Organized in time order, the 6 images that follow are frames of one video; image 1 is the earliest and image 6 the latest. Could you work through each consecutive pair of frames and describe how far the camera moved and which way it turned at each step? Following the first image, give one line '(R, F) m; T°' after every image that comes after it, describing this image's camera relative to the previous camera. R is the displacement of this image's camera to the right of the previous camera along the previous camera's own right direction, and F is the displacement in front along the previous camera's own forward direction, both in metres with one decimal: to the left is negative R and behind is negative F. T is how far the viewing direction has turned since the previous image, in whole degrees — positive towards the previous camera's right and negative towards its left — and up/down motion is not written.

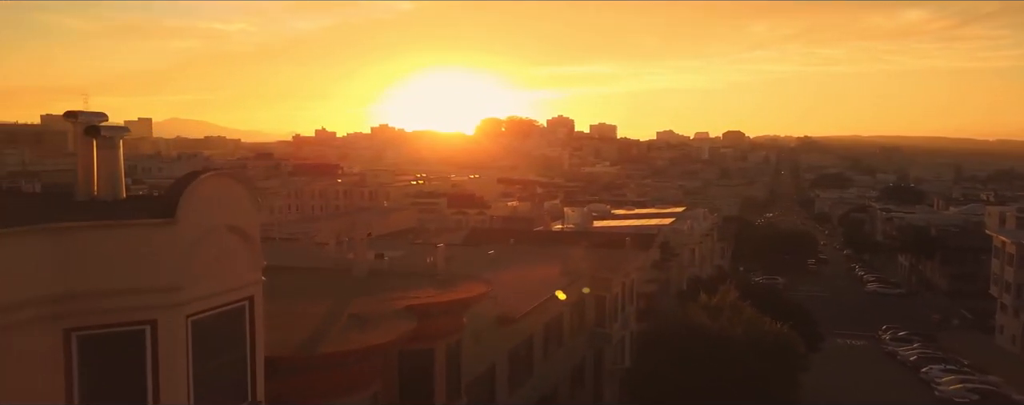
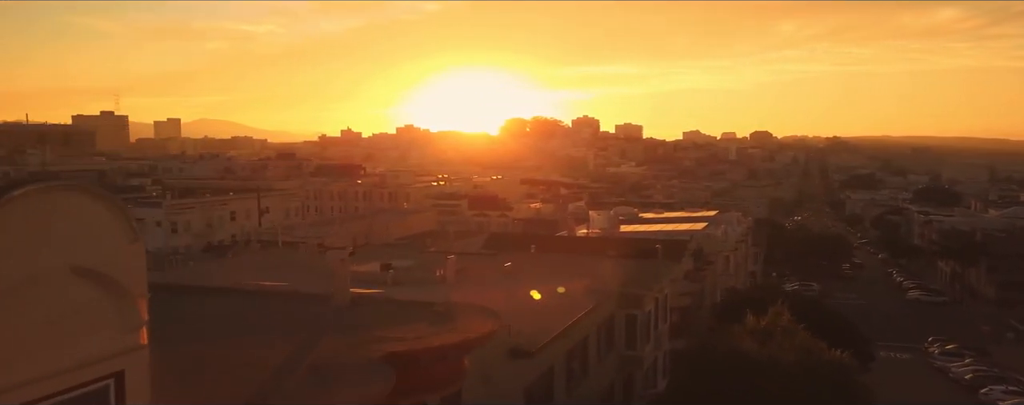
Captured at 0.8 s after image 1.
(+0.1, +1.4) m; -2°
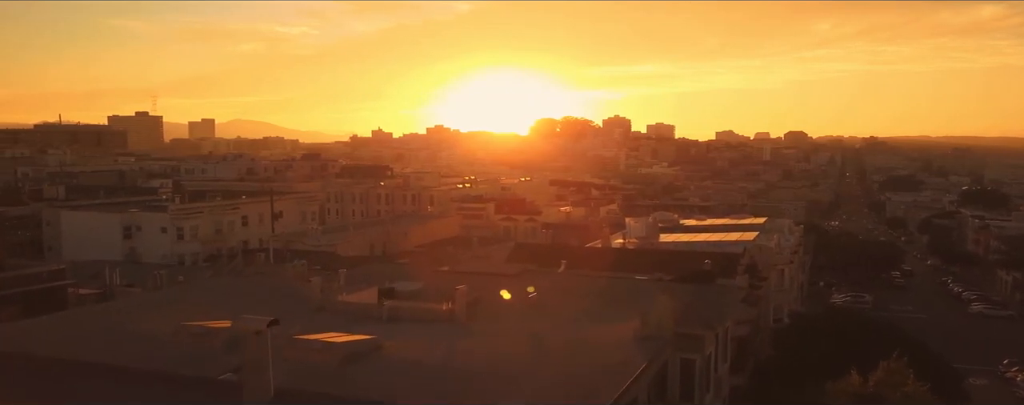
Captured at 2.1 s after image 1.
(0.0, +2.3) m; -2°
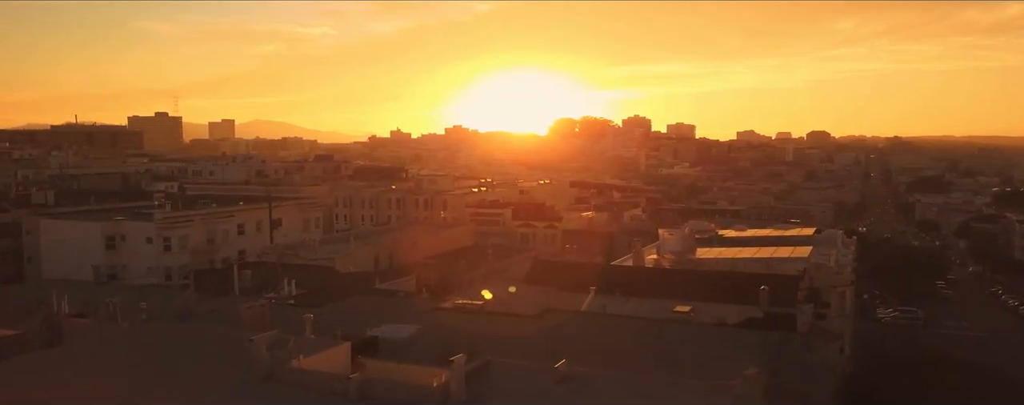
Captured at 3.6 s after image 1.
(0.0, +2.7) m; -1°
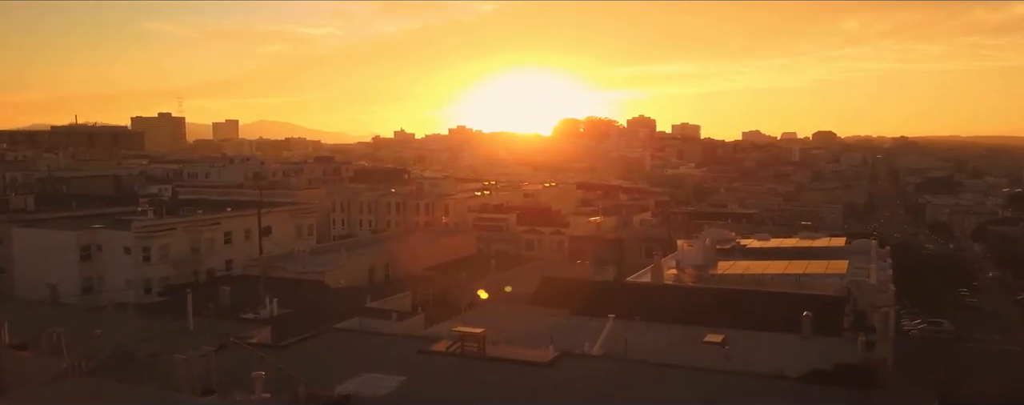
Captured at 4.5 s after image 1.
(0.0, +1.8) m; 0°
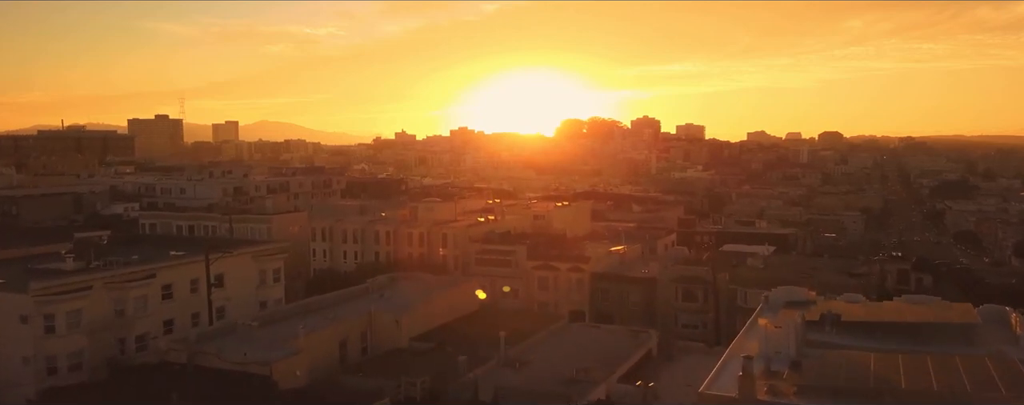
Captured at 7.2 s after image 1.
(-0.3, +5.7) m; 0°
